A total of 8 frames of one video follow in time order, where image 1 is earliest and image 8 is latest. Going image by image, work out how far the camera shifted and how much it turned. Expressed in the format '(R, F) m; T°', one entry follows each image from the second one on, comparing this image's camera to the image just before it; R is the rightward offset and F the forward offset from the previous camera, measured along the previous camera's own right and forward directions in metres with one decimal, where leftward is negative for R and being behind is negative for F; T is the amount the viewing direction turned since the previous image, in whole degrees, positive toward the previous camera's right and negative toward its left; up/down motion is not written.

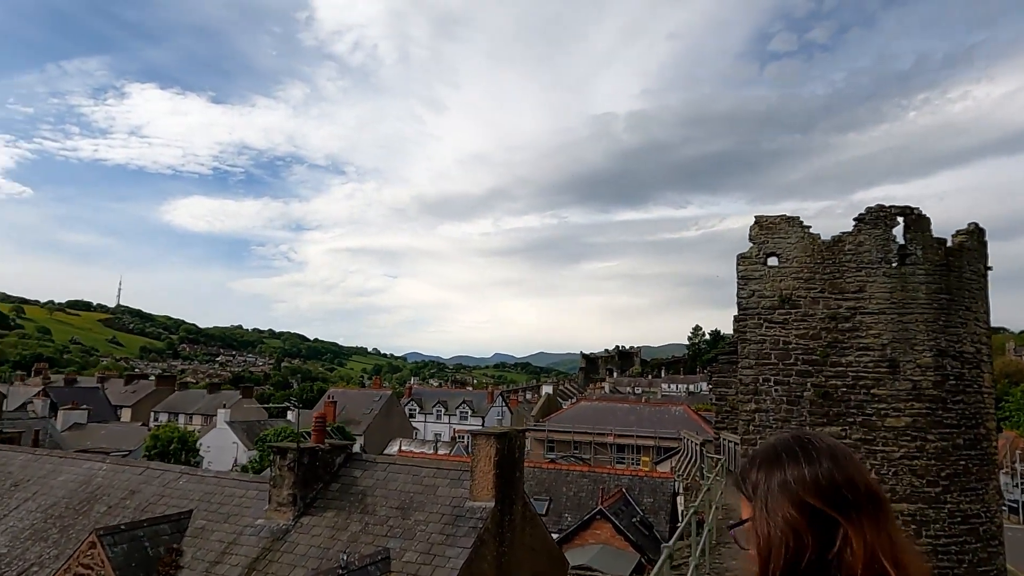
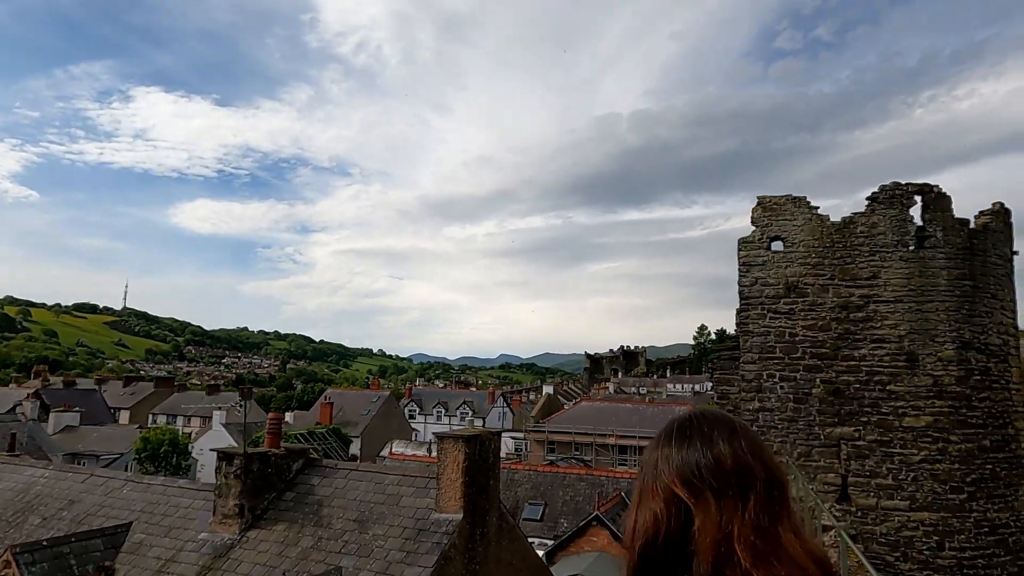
(+0.3, +0.8) m; 0°
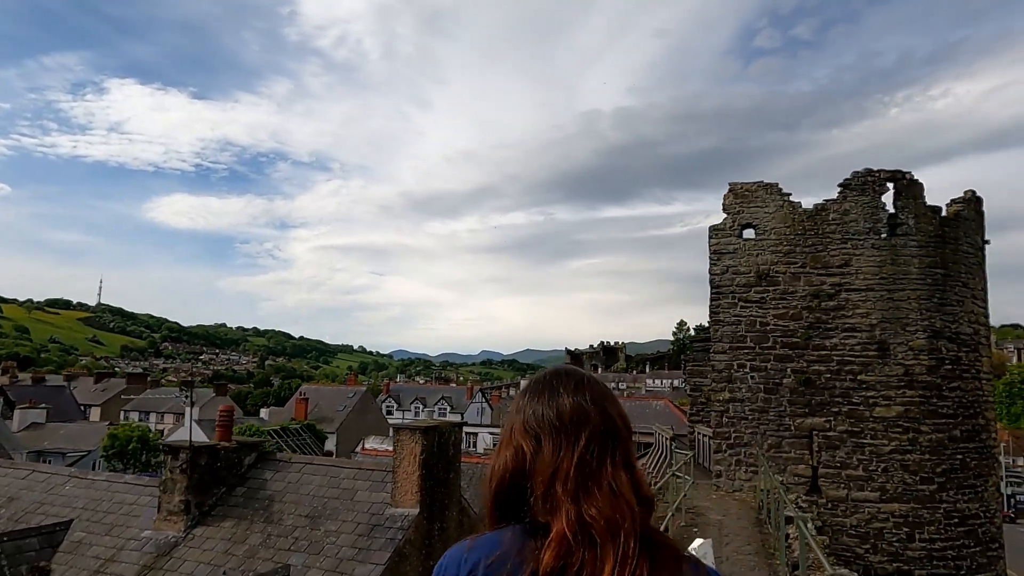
(+0.2, +0.3) m; +2°
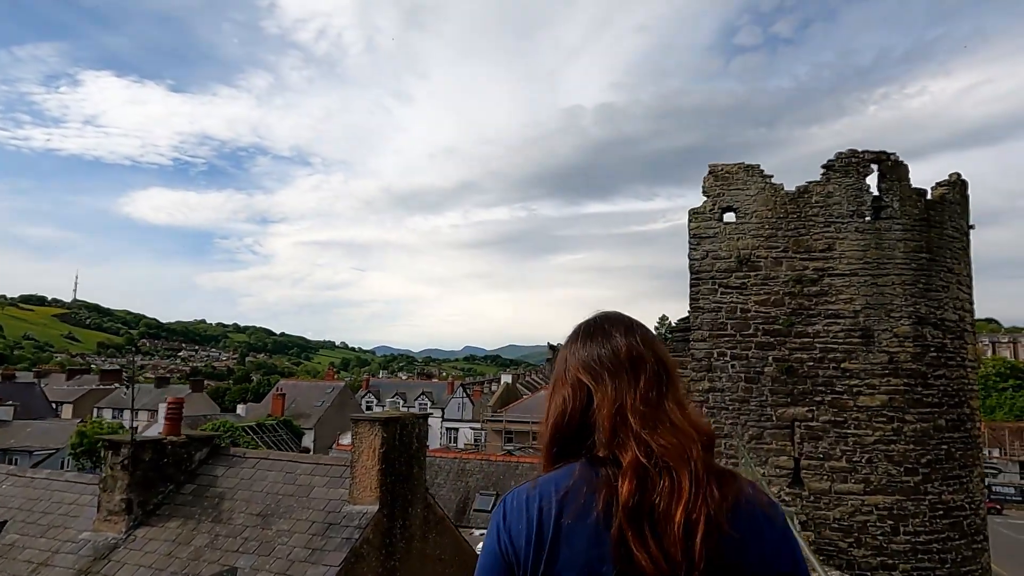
(+0.1, +0.4) m; +1°
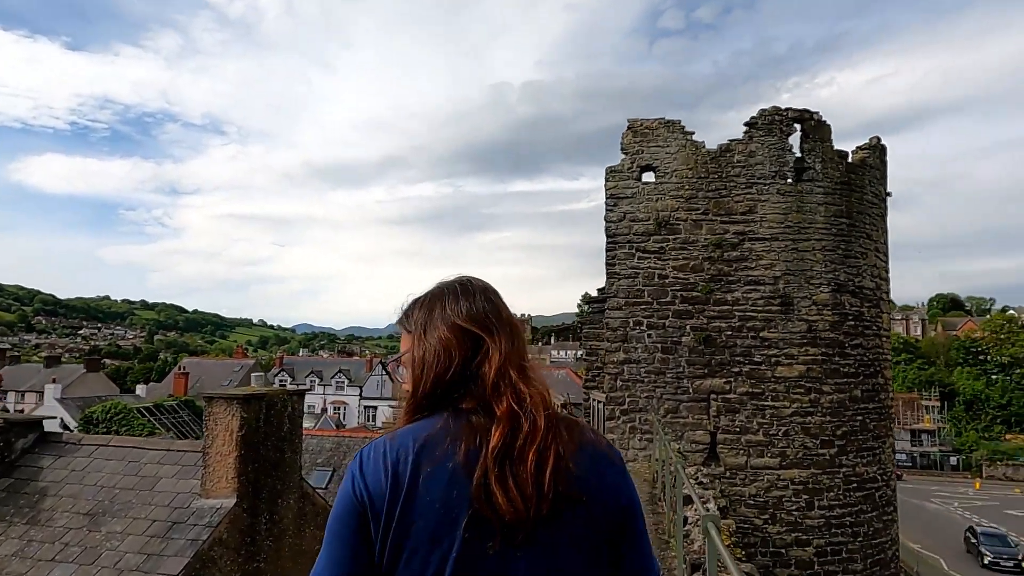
(+0.3, +0.7) m; +6°
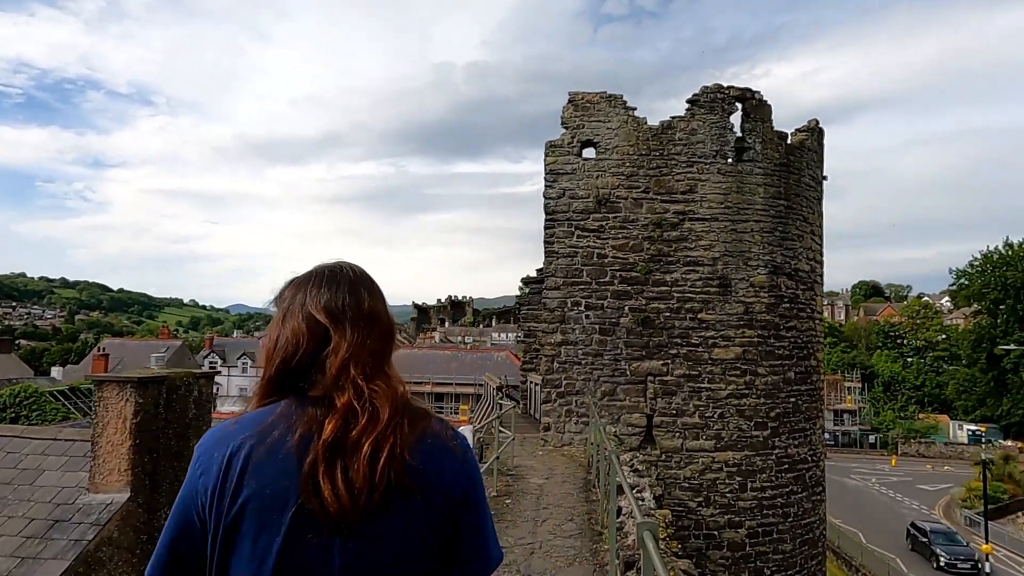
(+0.1, +0.3) m; +5°
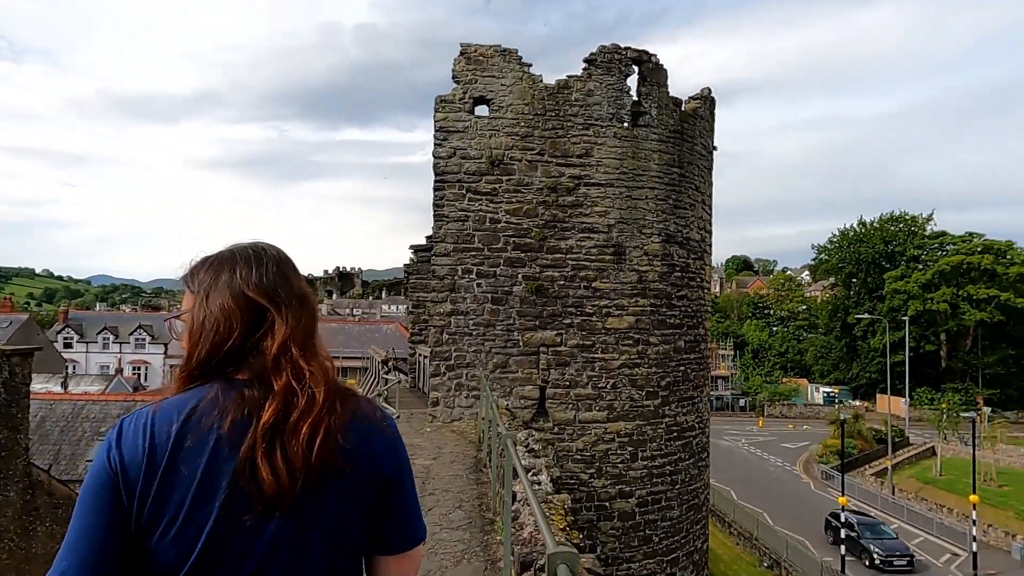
(0.0, +0.4) m; +9°
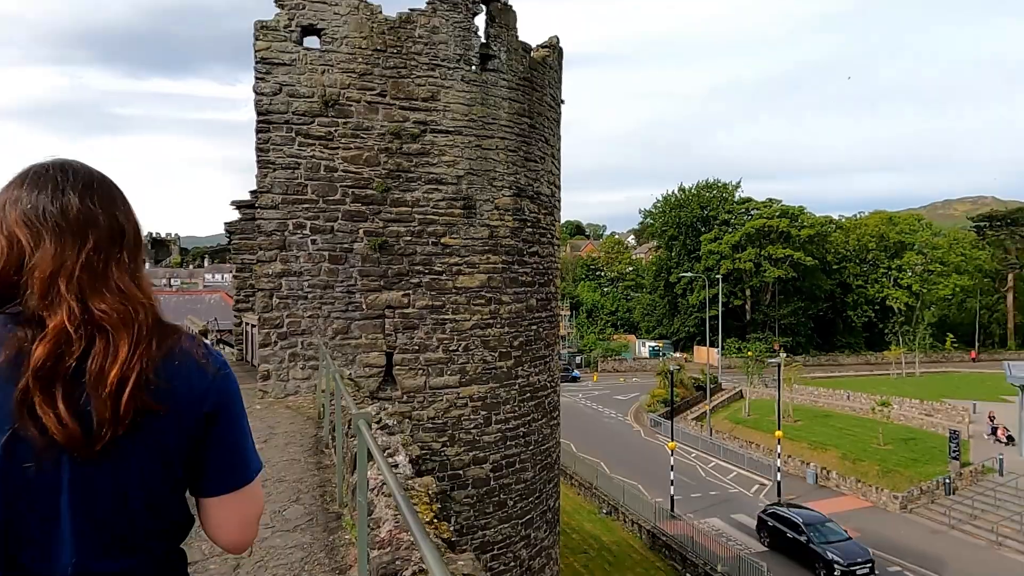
(0.0, +0.5) m; +14°
